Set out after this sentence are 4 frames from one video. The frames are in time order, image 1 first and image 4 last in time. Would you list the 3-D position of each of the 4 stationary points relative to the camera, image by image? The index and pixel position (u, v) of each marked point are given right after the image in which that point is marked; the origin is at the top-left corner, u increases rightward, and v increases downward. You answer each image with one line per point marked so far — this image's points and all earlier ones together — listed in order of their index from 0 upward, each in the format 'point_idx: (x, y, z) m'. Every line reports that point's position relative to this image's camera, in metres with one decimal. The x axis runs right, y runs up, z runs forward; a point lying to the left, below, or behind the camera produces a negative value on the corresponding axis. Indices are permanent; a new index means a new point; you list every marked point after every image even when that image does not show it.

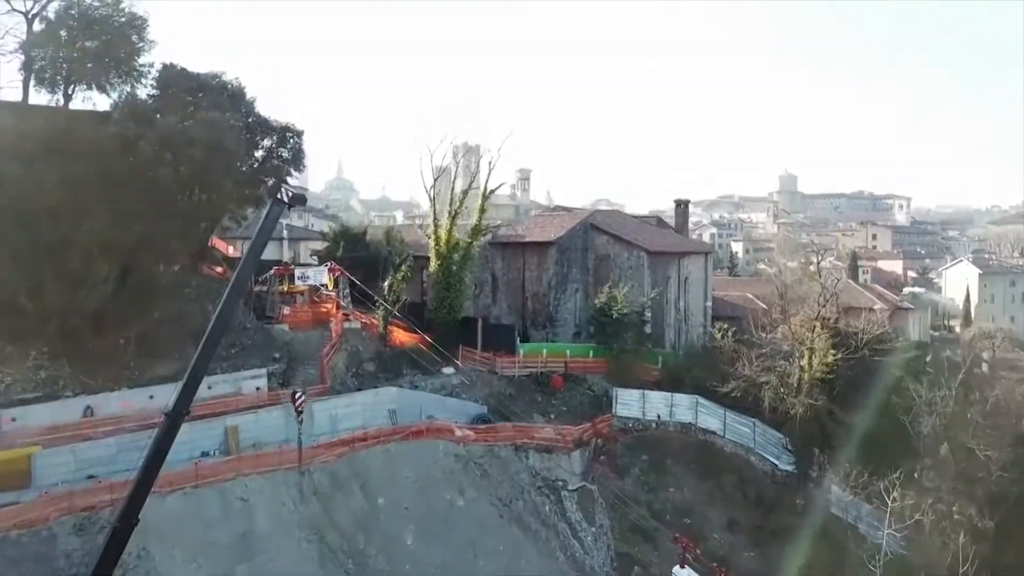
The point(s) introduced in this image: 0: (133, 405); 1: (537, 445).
0: (-8.2, -2.5, +17.0) m
1: (+0.6, -4.0, +19.8) m
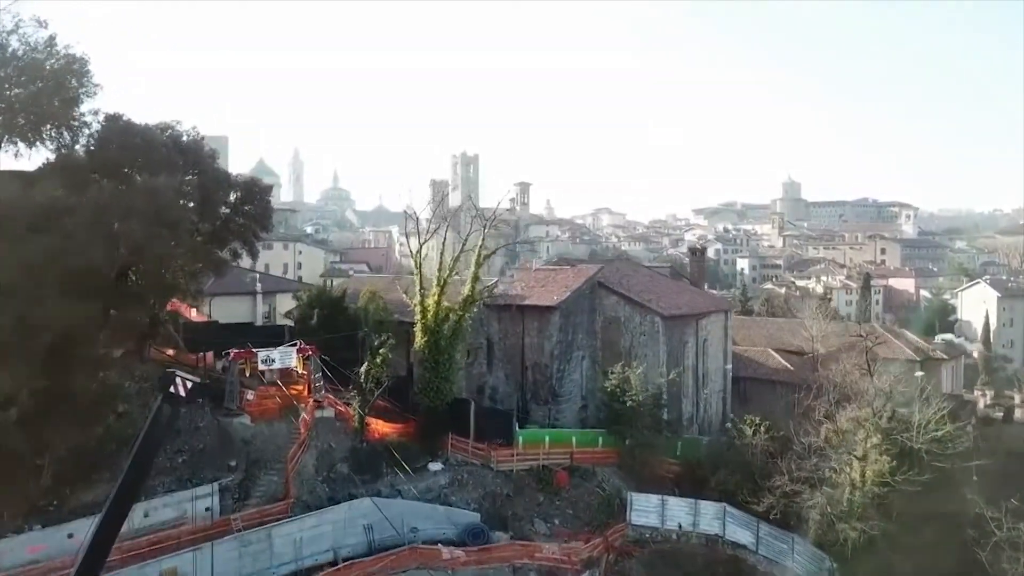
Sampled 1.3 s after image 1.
0: (-8.3, -4.6, +14.0) m
1: (+0.6, -6.1, +16.7) m
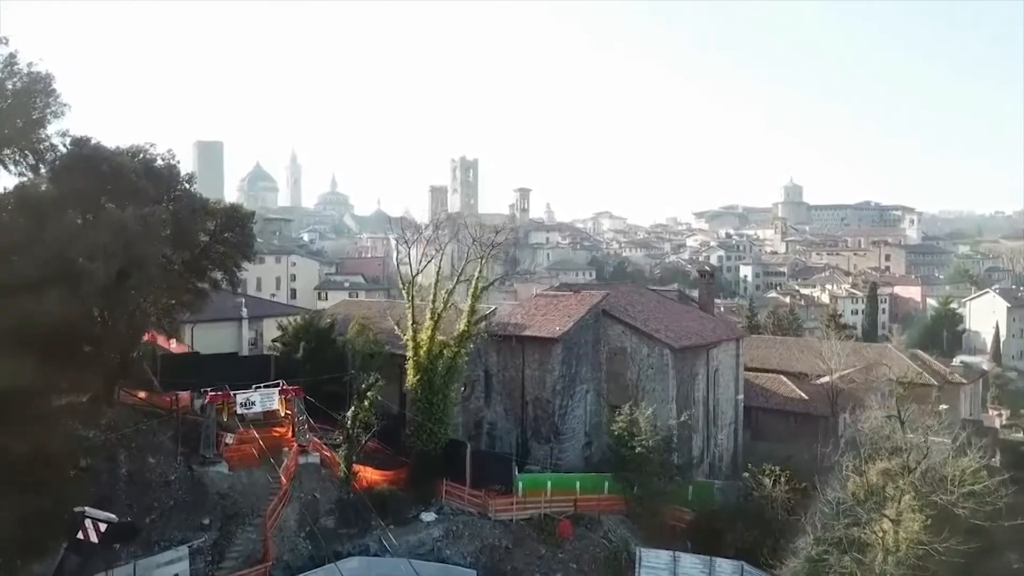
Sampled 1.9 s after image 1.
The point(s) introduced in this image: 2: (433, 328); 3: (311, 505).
0: (-8.3, -5.5, +12.5) m
1: (+0.5, -6.9, +15.3) m
2: (-2.0, -1.0, +19.9) m
3: (-4.4, -4.8, +17.5) m
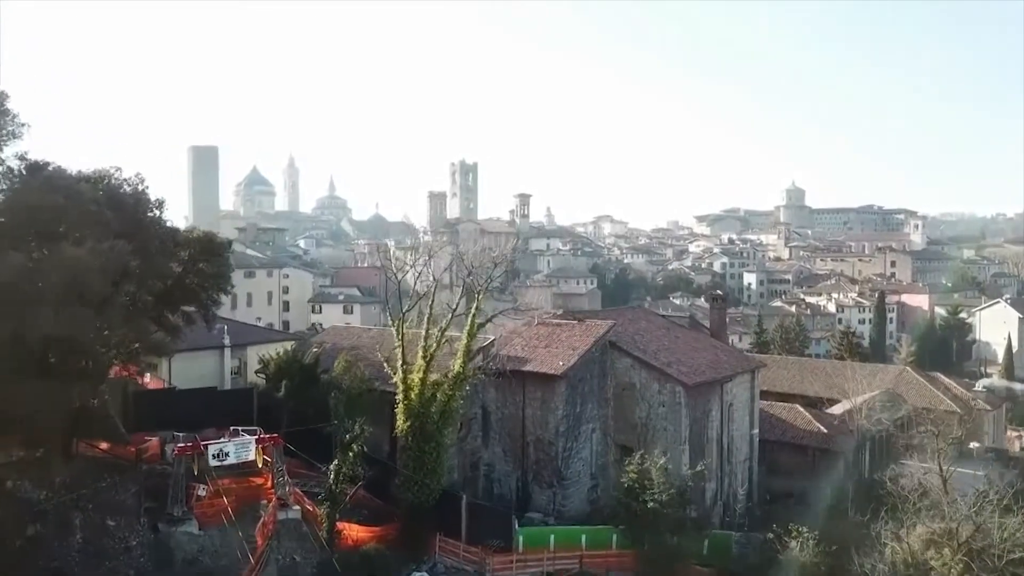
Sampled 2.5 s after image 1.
0: (-8.3, -6.3, +10.8) m
1: (+0.5, -7.8, +13.6) m
2: (-2.0, -1.8, +18.2) m
3: (-4.5, -5.6, +15.8) m
